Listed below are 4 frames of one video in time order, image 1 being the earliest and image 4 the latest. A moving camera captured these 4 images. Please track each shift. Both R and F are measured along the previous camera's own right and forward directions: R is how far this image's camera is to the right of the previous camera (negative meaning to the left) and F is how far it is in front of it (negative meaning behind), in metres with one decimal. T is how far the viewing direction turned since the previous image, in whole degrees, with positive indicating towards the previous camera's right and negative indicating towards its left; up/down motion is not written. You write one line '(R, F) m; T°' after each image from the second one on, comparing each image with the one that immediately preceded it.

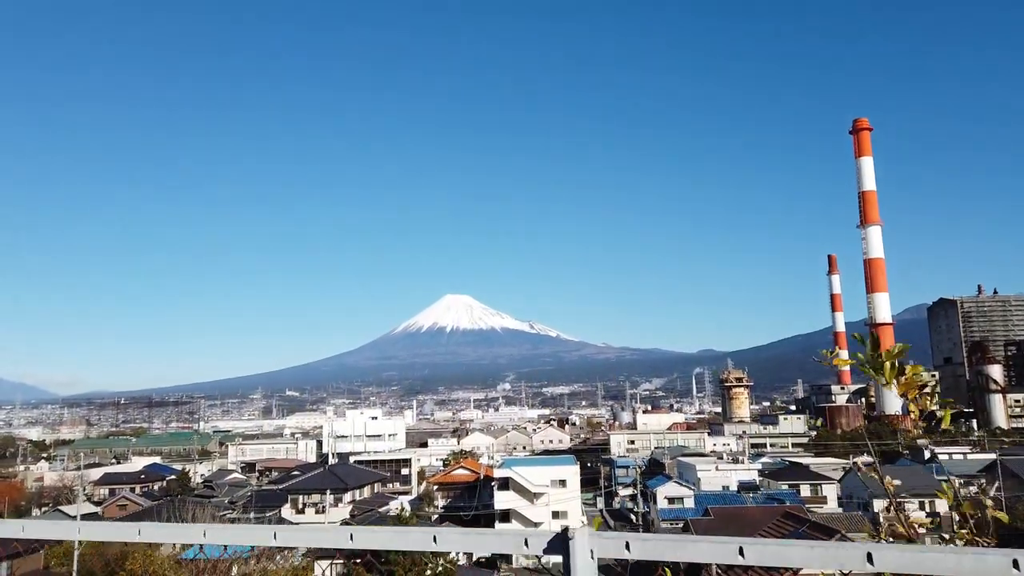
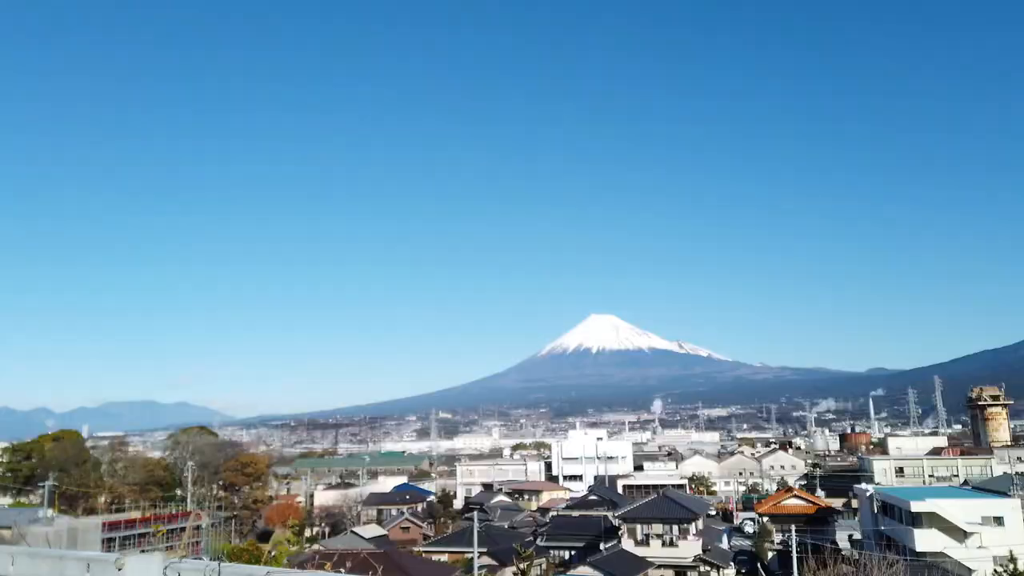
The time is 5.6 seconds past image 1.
(-2.9, +1.1) m; -11°
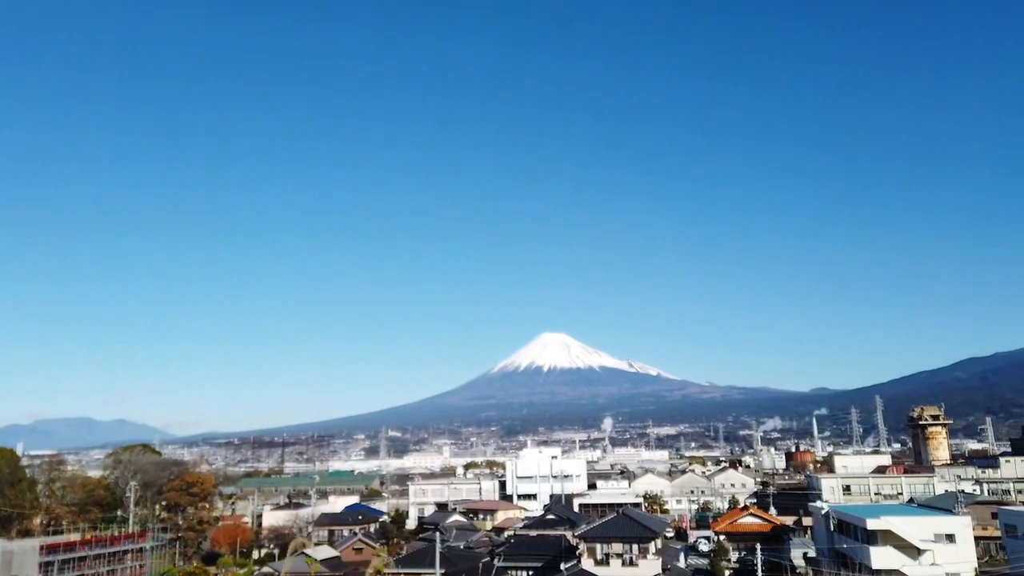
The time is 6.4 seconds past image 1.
(-0.1, +0.1) m; +4°
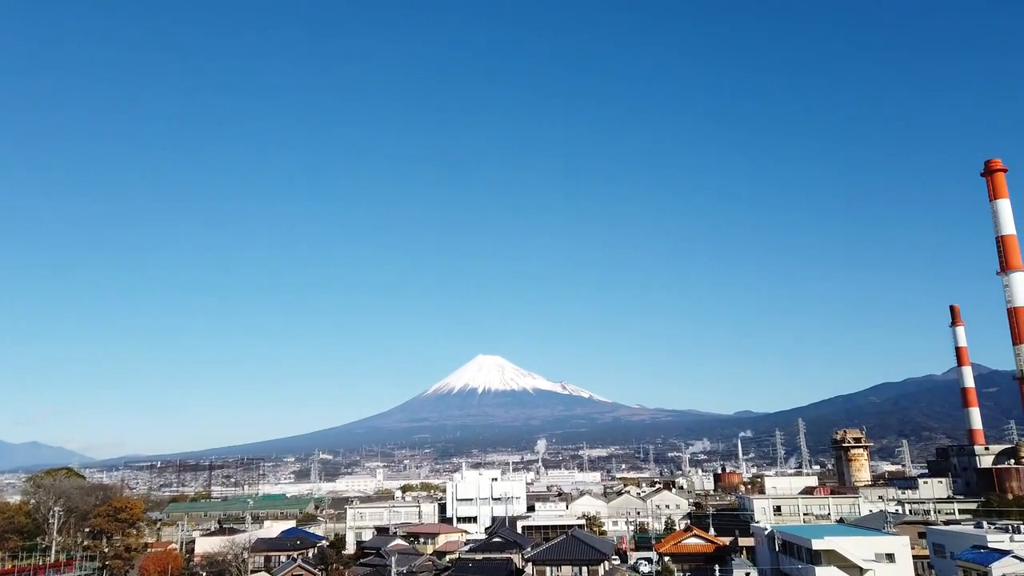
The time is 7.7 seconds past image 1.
(-0.3, 0.0) m; +5°
